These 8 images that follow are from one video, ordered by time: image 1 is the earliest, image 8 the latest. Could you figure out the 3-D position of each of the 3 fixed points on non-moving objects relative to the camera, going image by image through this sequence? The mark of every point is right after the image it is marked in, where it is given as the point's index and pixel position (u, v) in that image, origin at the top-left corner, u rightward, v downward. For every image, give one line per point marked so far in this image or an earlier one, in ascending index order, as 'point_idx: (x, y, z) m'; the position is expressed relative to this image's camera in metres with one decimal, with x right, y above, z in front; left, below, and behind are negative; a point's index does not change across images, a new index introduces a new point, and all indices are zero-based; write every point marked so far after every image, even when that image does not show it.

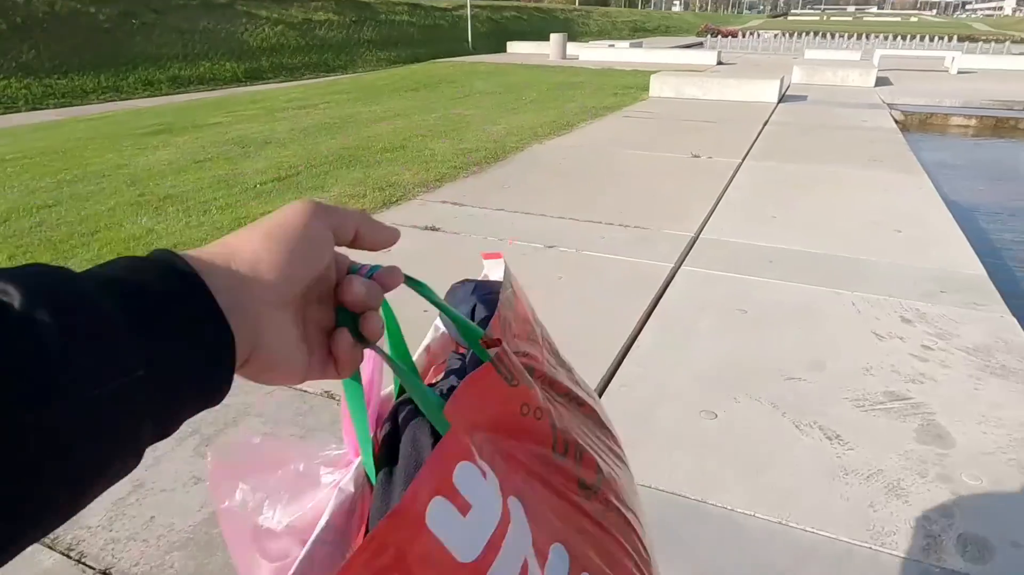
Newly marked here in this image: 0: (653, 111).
0: (+2.4, +3.0, +11.3) m
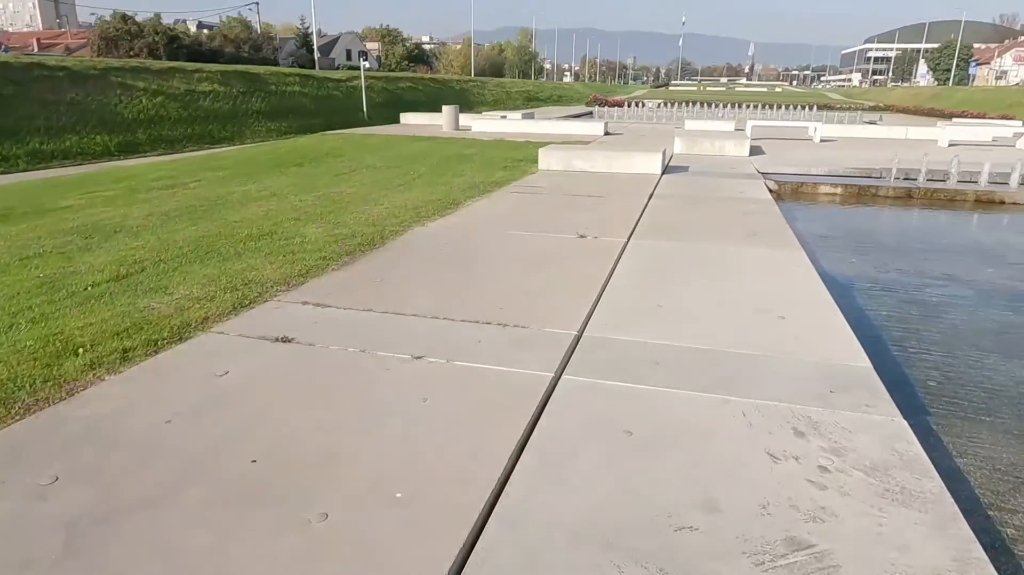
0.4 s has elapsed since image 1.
0: (+0.5, +1.7, +11.2) m
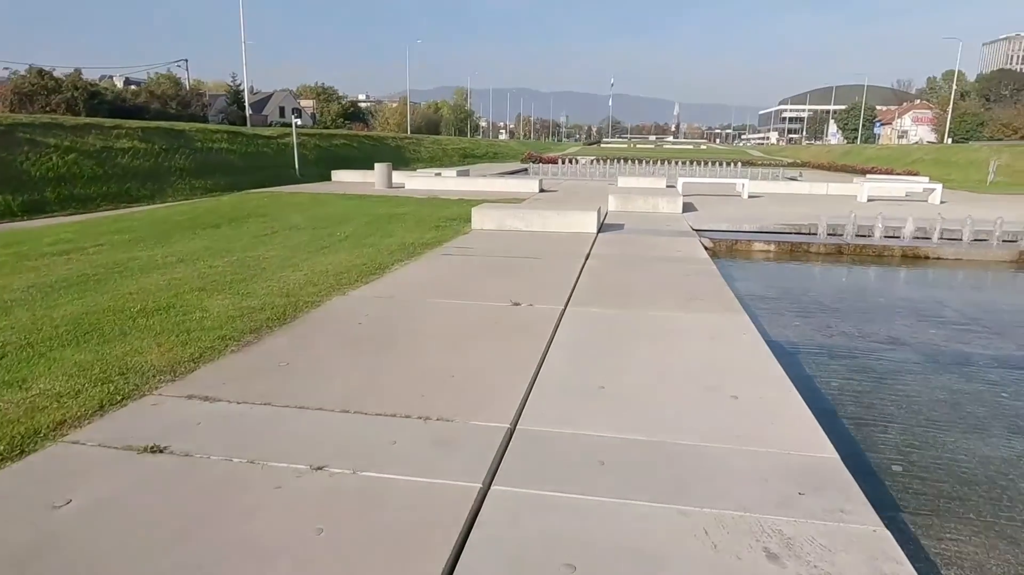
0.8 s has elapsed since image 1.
0: (-0.6, +0.6, +10.7) m
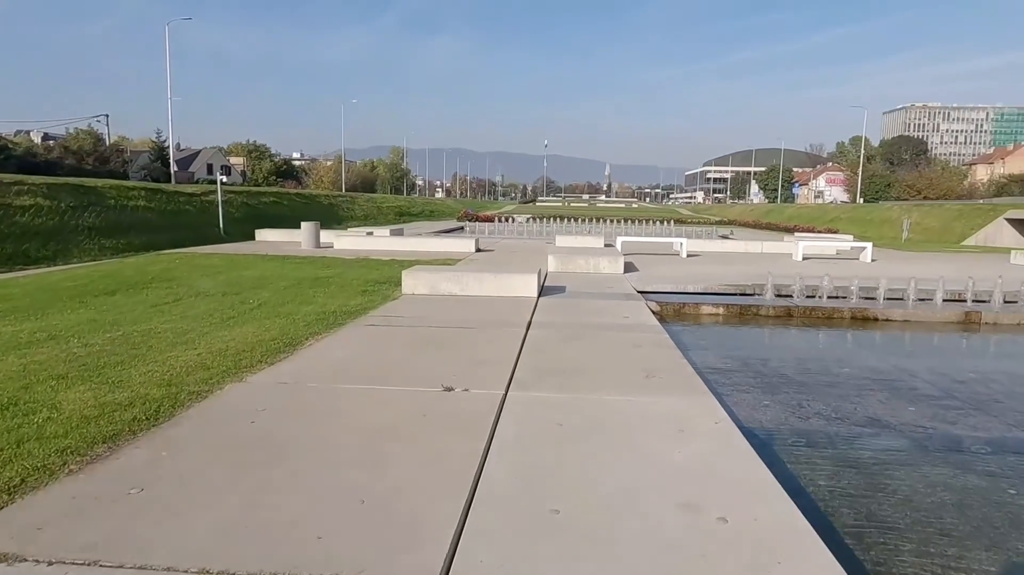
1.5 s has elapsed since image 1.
0: (-1.6, -0.4, +9.7) m
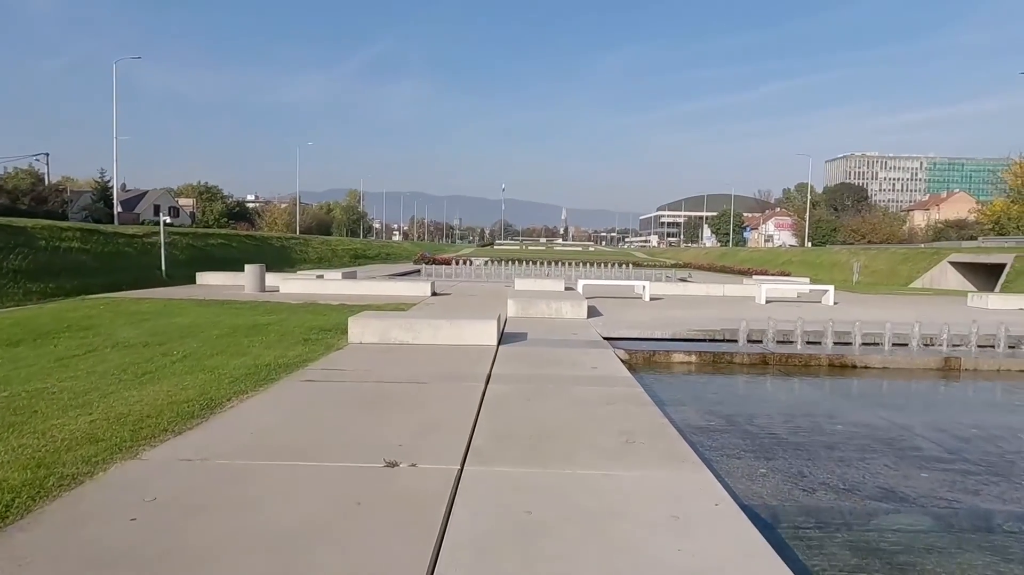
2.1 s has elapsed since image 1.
0: (-2.2, -1.1, +8.6) m
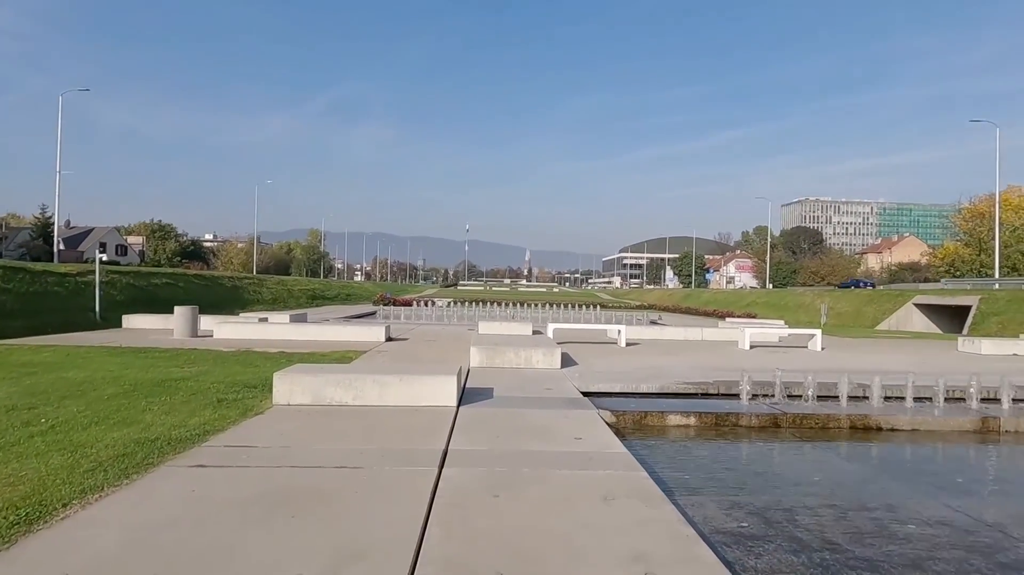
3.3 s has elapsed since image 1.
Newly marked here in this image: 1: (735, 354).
0: (-2.5, -1.6, +6.6) m
1: (+5.9, -1.7, +17.2) m
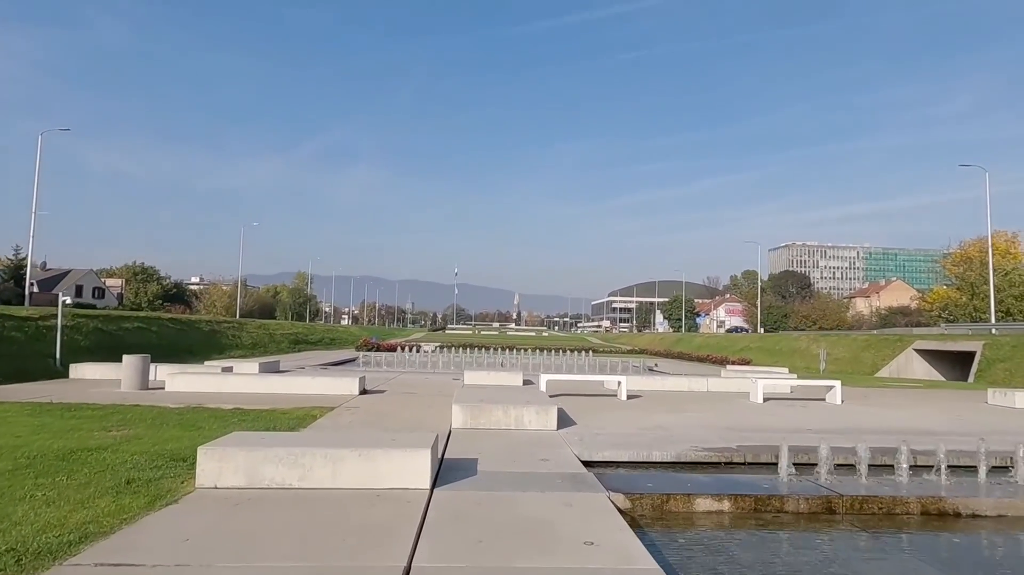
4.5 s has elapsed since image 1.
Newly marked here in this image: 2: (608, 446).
0: (-2.6, -2.0, +4.7) m
1: (+5.6, -2.9, +15.5) m
2: (+1.5, -2.4, +10.1) m
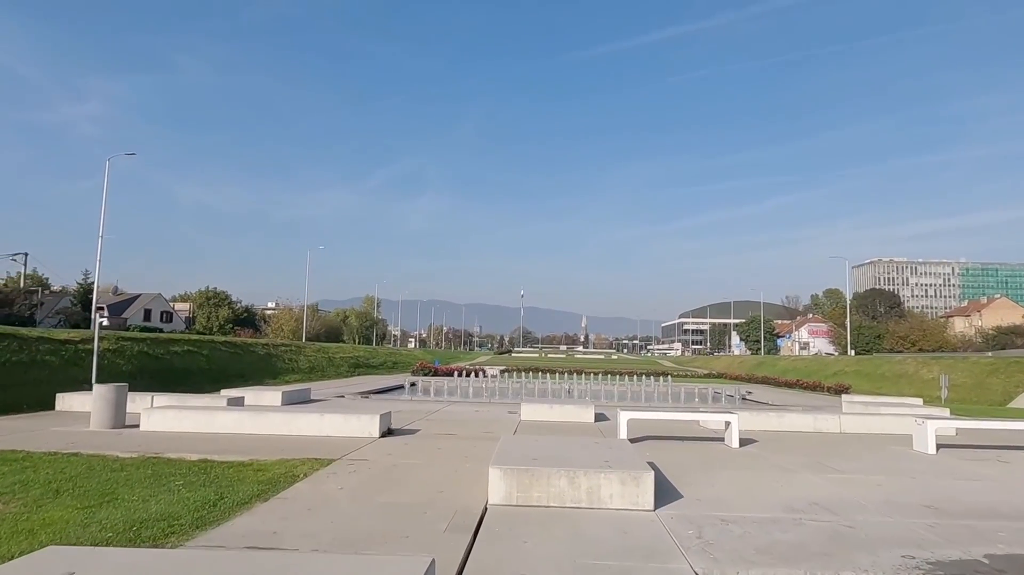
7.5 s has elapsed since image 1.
0: (-2.5, -1.7, +0.8) m
1: (+6.7, -2.9, +10.7) m
2: (+2.1, -2.4, +5.8) m
